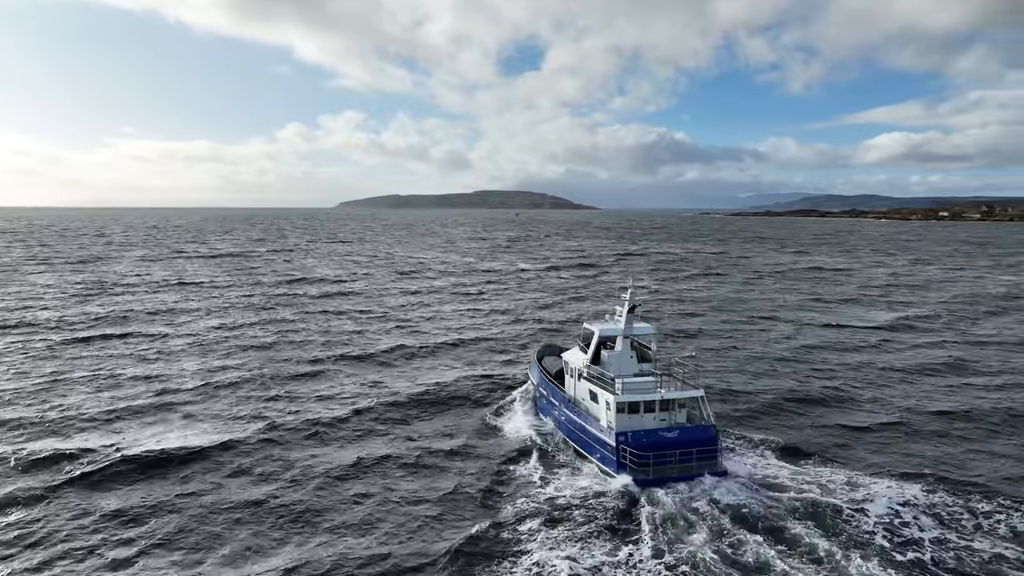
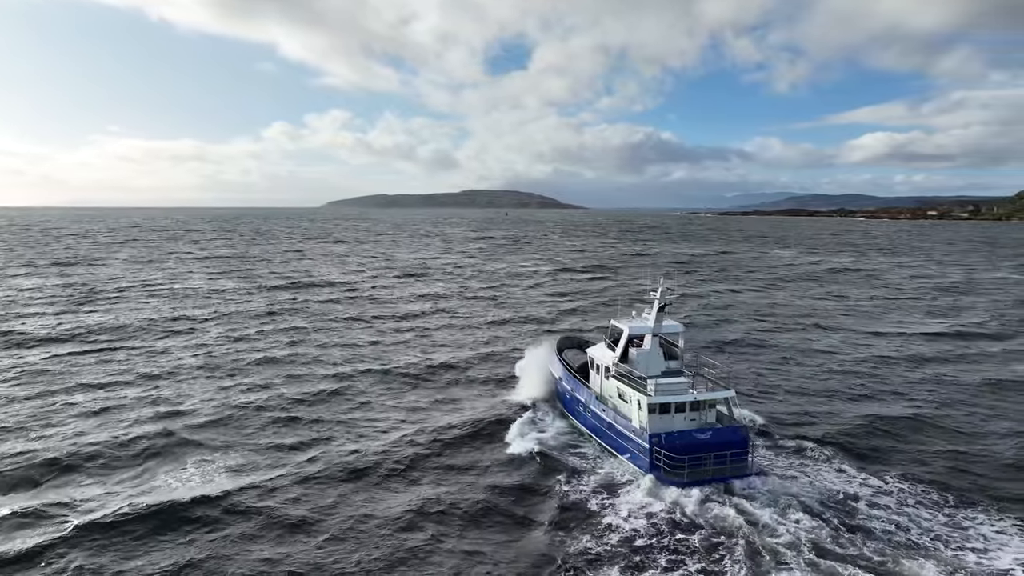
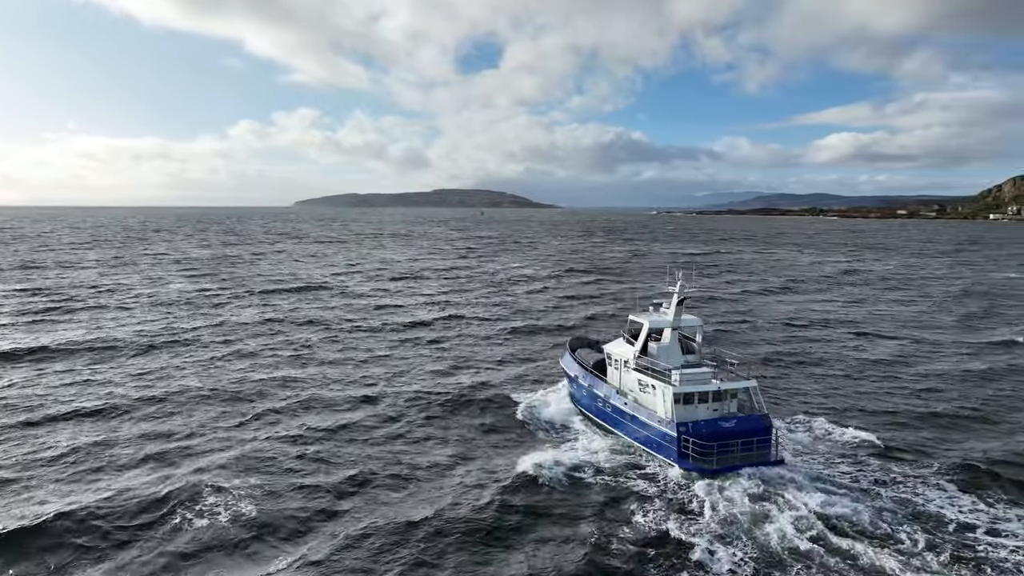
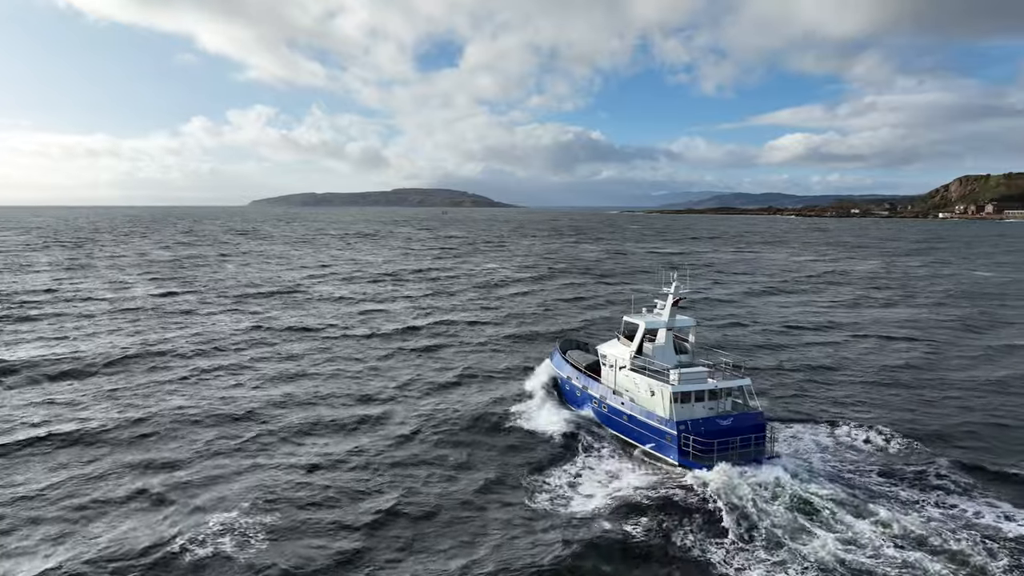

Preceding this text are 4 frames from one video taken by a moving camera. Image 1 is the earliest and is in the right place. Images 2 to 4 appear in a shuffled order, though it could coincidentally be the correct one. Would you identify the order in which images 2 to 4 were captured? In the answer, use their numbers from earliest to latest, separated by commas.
2, 3, 4
